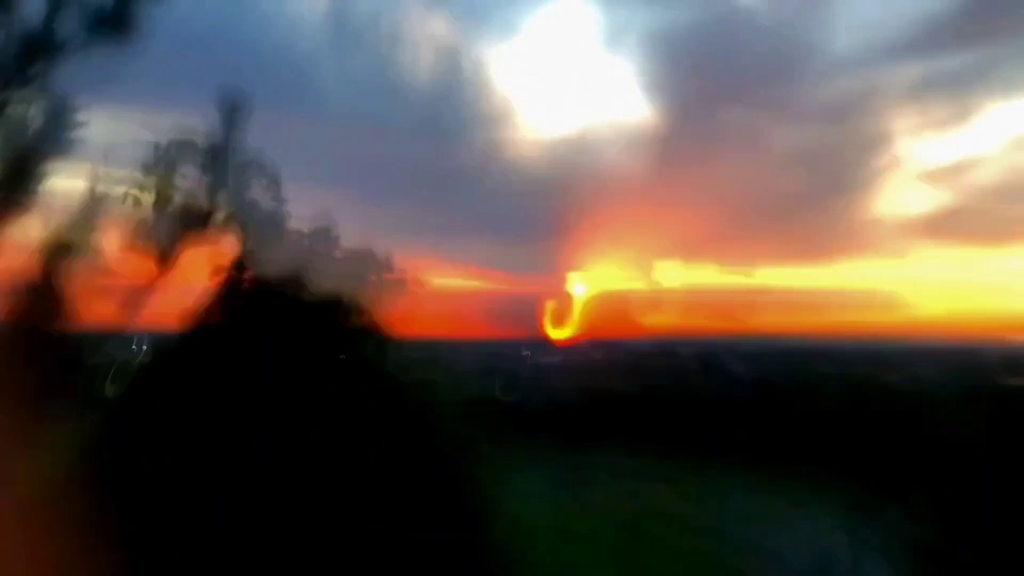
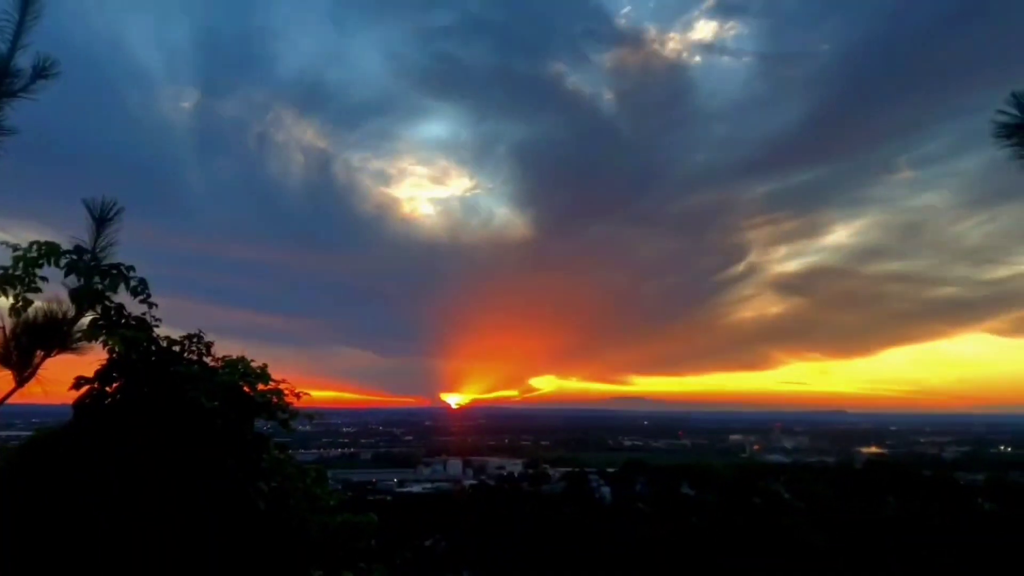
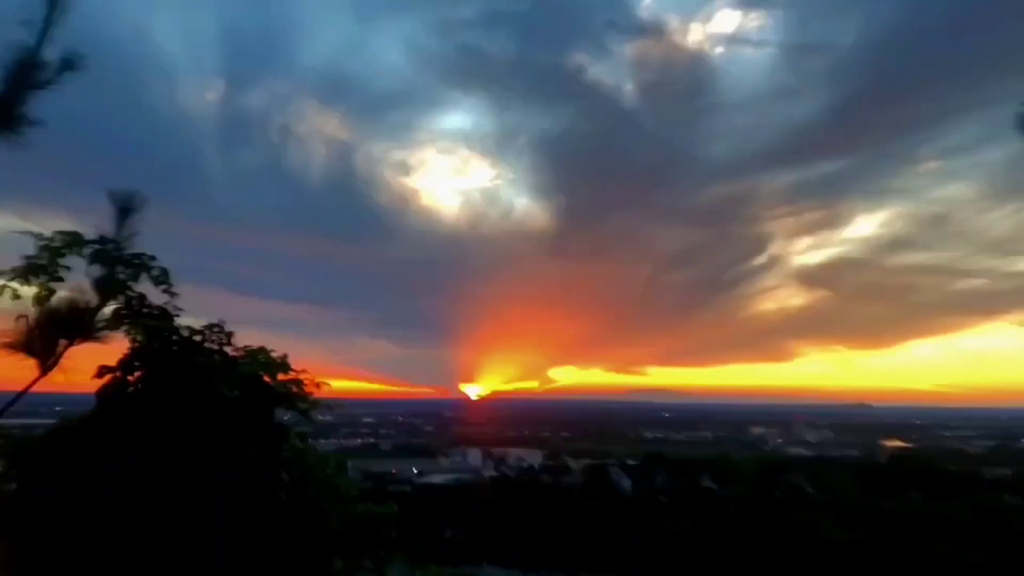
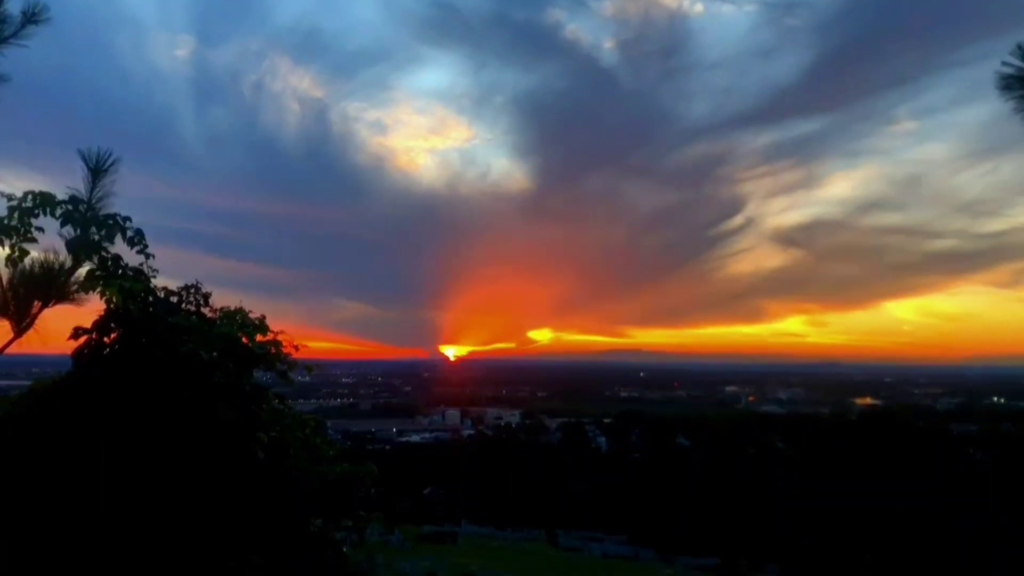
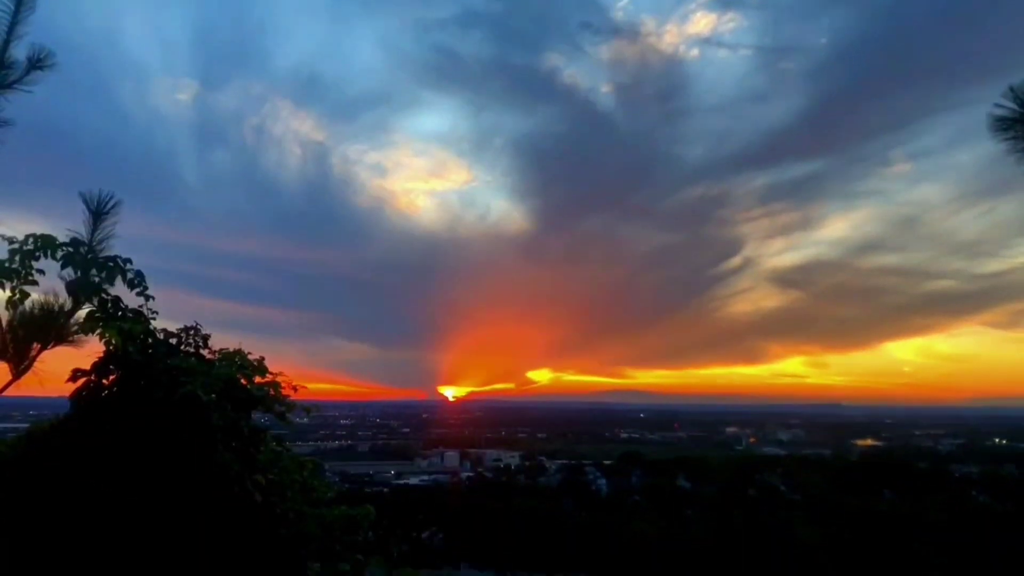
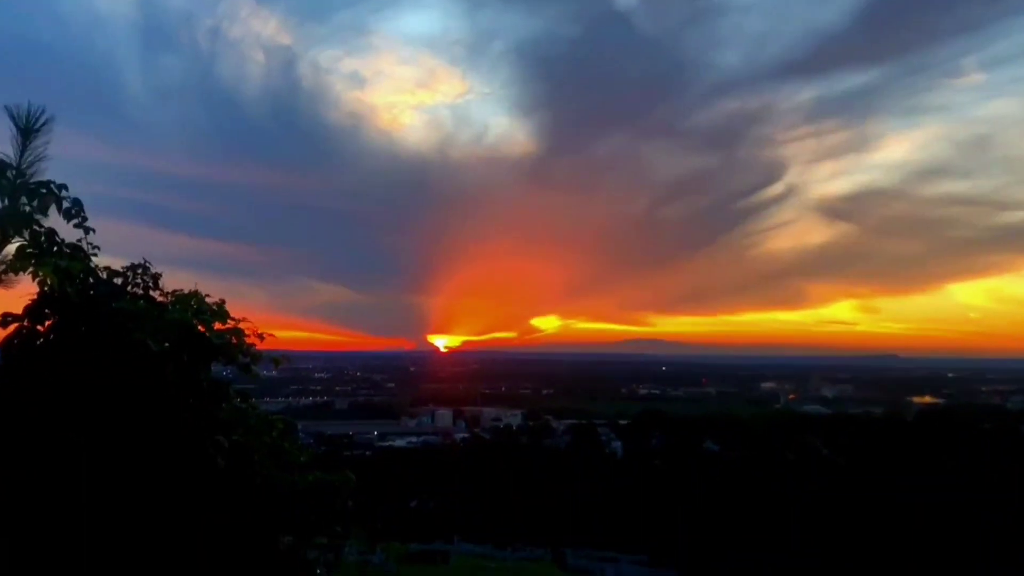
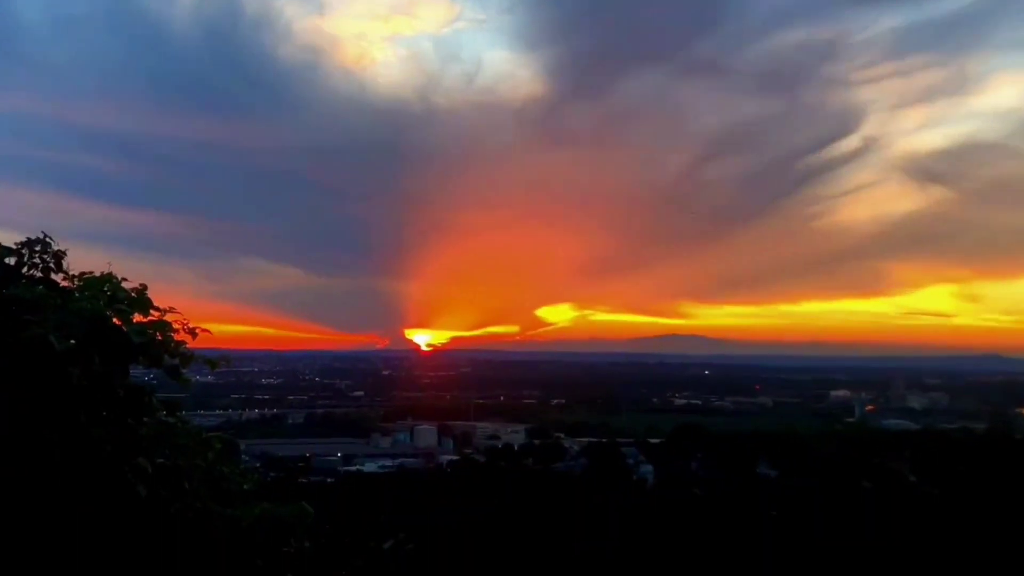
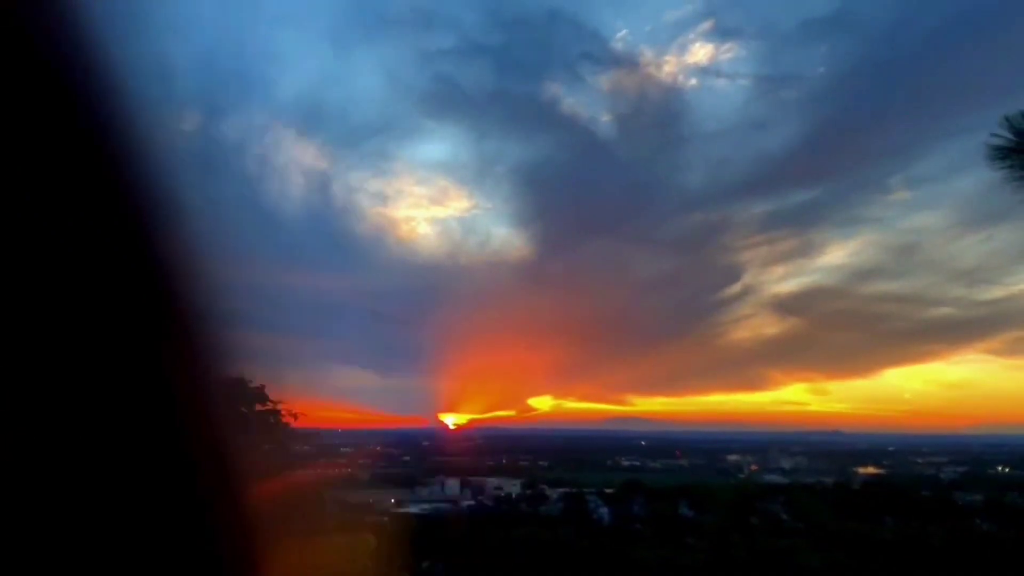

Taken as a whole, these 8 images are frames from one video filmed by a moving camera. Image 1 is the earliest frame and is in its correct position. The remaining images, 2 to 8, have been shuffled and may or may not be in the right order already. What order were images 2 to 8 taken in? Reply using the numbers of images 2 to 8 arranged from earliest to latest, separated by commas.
3, 2, 8, 5, 4, 6, 7
